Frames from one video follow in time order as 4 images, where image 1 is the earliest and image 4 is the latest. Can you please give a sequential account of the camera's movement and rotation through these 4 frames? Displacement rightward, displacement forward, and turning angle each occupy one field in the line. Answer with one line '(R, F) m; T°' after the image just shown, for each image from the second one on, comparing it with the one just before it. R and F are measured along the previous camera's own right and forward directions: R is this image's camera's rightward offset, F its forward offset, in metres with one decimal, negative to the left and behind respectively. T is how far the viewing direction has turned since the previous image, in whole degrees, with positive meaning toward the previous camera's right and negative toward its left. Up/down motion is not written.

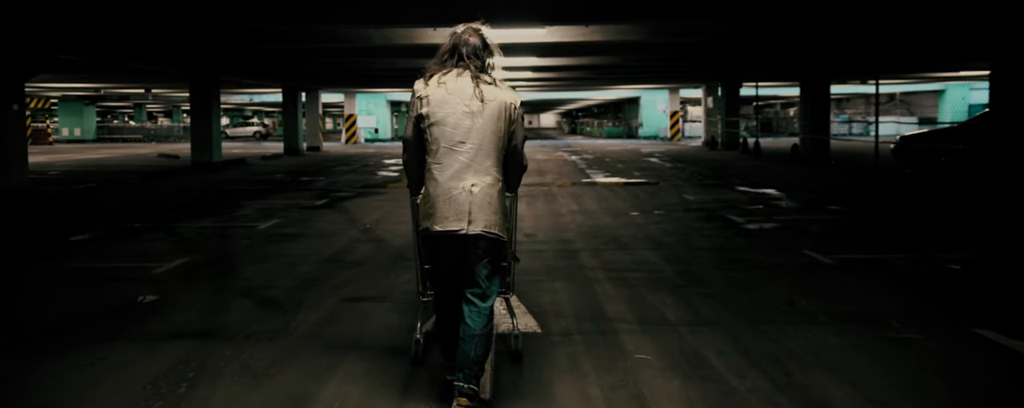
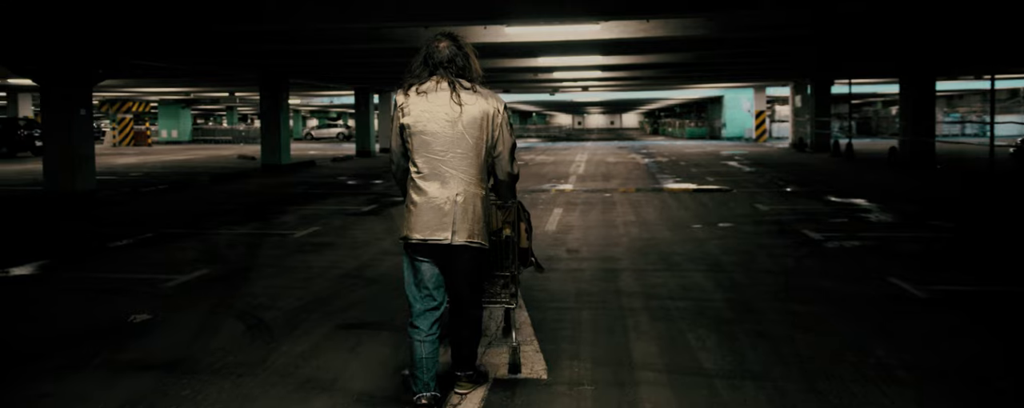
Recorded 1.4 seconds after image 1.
(+0.5, +0.8) m; -7°
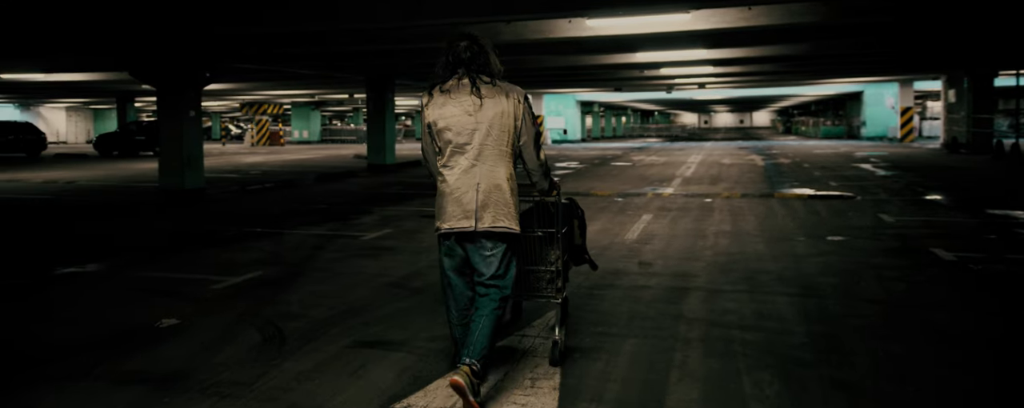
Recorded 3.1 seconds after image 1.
(+0.6, +0.7) m; -11°
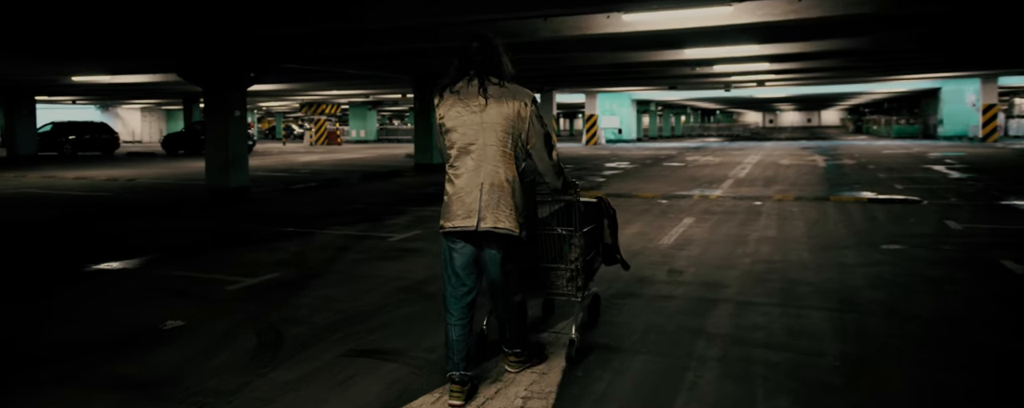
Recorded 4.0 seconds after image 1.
(+0.4, +0.3) m; -5°
